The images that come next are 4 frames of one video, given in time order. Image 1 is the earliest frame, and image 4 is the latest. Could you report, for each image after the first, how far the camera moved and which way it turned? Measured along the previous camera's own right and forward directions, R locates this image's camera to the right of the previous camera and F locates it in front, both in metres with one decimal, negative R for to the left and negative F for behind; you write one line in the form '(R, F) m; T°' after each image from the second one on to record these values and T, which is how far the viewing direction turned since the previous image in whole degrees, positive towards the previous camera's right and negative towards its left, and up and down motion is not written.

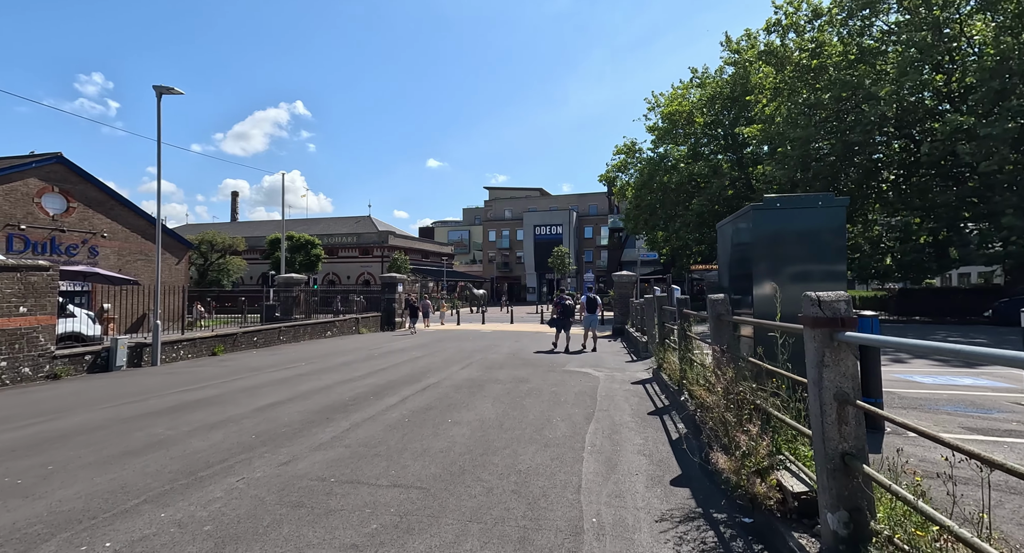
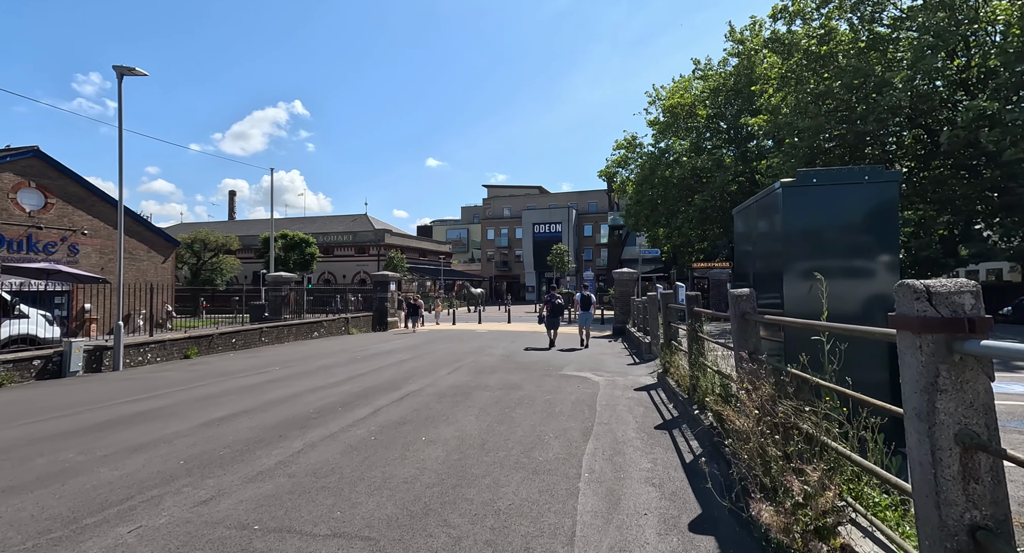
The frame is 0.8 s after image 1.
(+0.2, +0.9) m; 0°
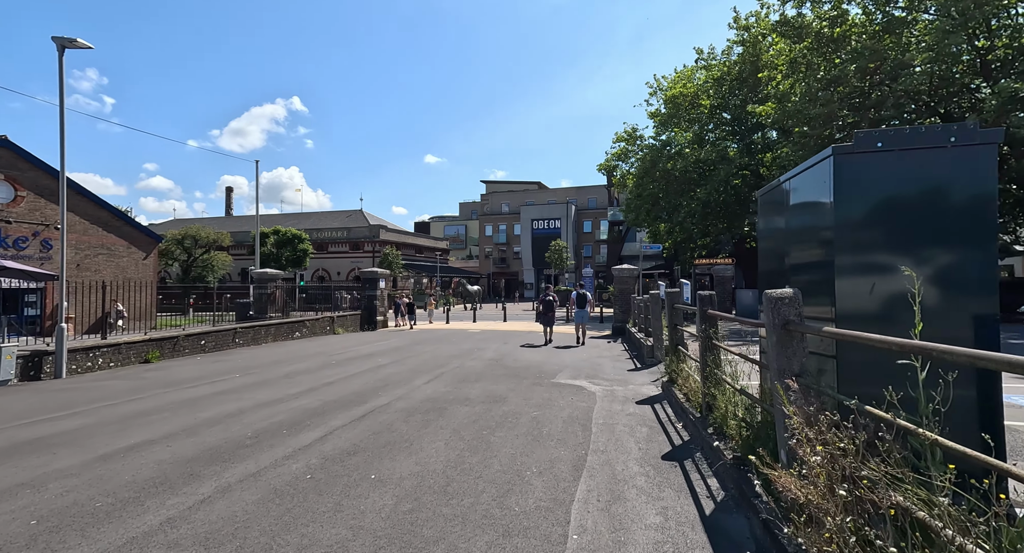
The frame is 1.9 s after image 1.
(+0.2, +1.1) m; 0°
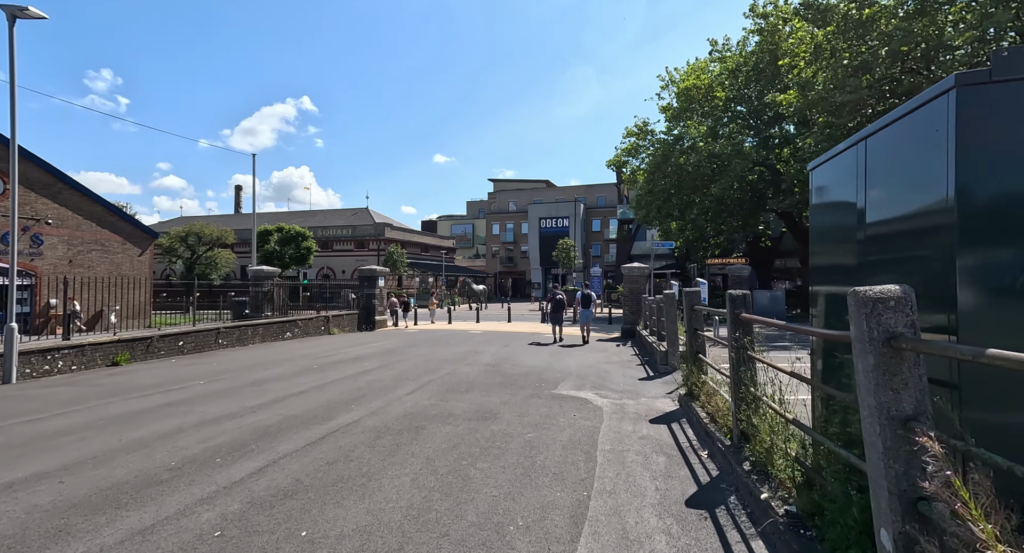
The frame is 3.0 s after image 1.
(+0.2, +1.1) m; -1°
